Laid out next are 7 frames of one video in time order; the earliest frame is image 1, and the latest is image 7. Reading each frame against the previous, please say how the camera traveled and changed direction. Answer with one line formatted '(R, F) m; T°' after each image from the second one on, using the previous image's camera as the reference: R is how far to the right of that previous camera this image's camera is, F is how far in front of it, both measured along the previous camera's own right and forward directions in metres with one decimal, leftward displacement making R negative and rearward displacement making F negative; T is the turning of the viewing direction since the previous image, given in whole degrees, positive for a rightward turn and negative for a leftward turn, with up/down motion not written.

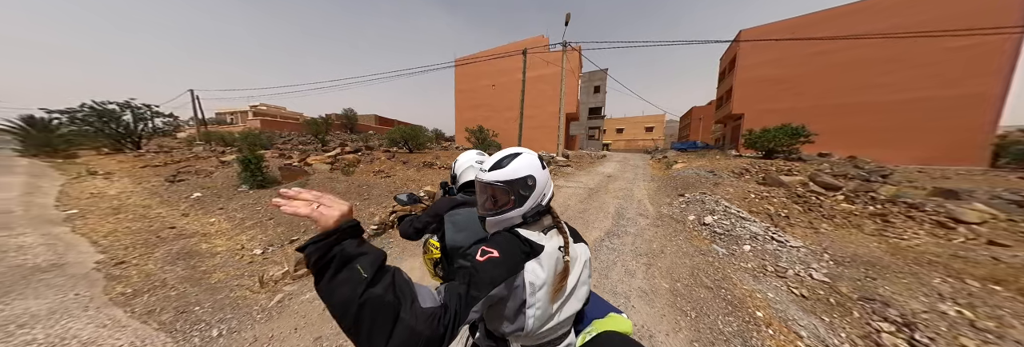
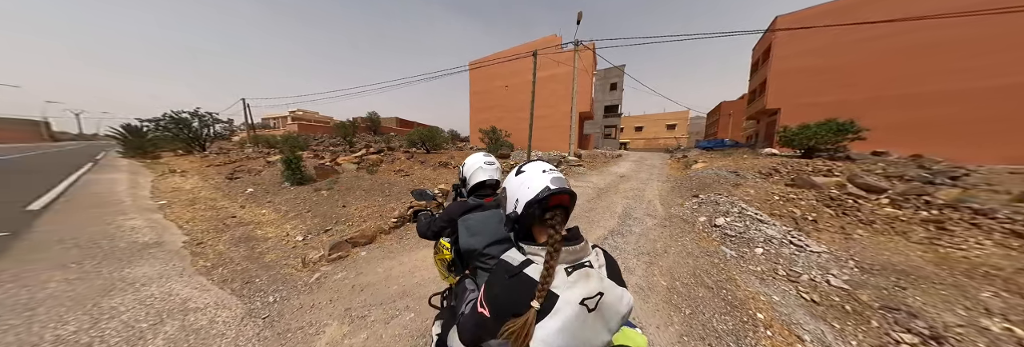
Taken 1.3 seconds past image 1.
(+0.2, -0.3) m; -4°
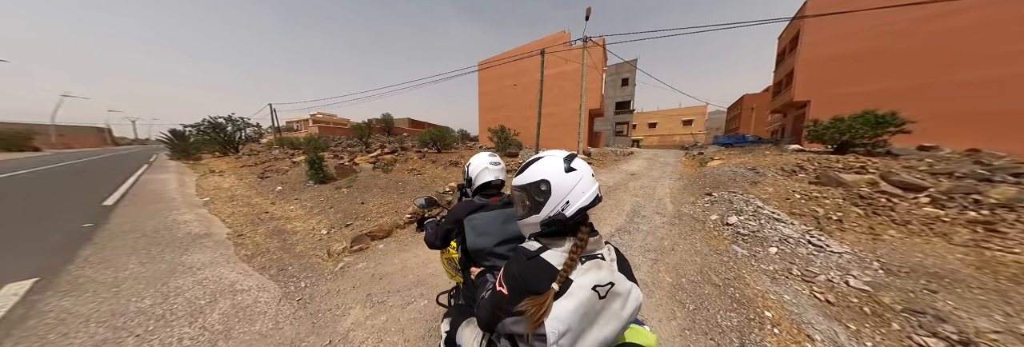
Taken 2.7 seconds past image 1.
(+0.1, -0.2) m; -3°
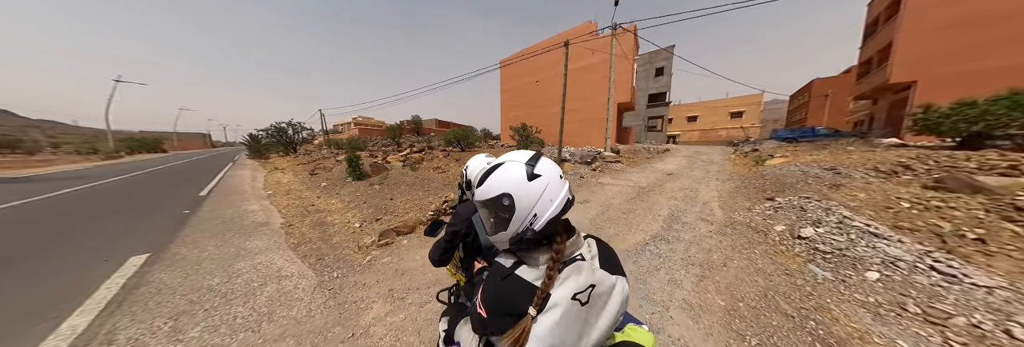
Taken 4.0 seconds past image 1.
(+0.1, +0.1) m; -7°
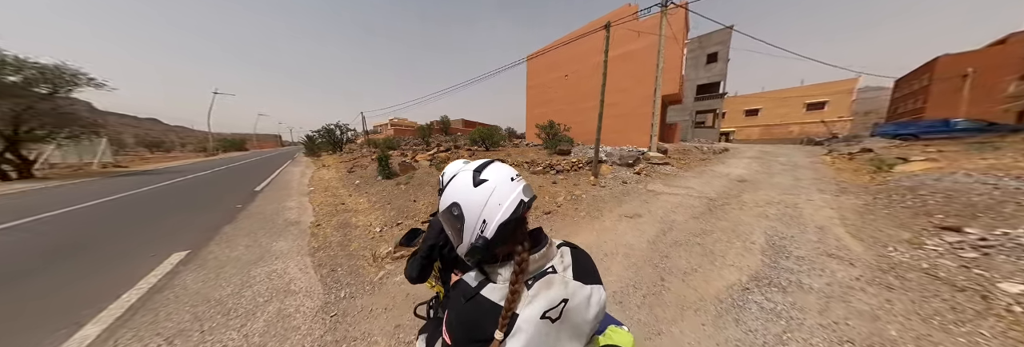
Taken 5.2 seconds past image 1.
(-0.1, +0.6) m; -7°
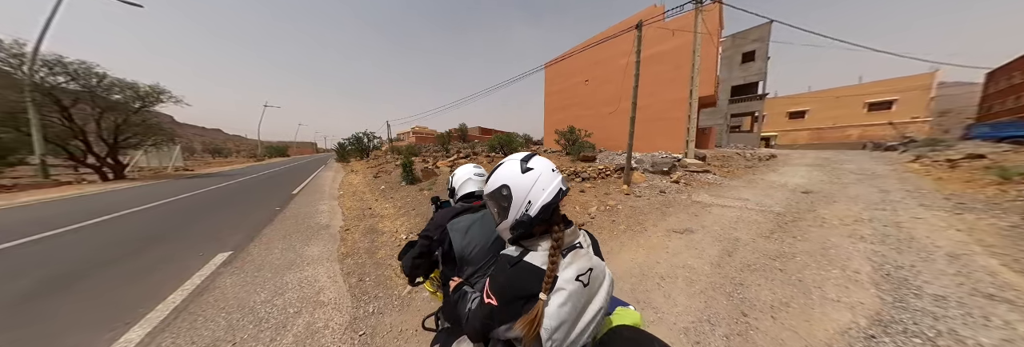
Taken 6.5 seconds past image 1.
(-0.2, +0.2) m; -4°
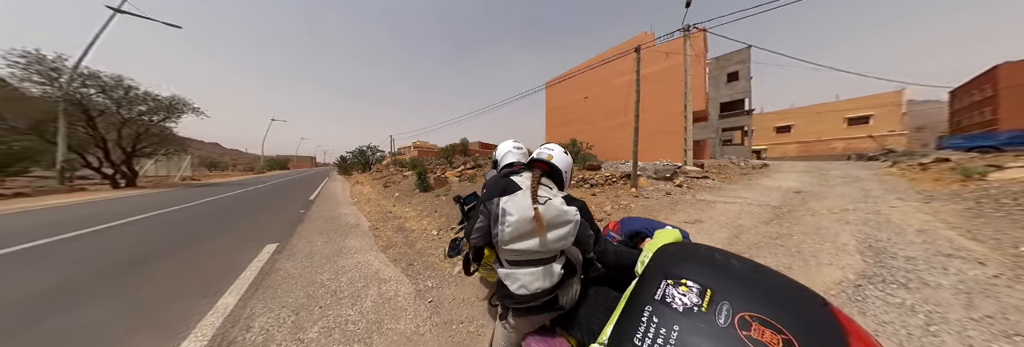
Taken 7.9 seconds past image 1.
(-0.5, -0.4) m; +1°
